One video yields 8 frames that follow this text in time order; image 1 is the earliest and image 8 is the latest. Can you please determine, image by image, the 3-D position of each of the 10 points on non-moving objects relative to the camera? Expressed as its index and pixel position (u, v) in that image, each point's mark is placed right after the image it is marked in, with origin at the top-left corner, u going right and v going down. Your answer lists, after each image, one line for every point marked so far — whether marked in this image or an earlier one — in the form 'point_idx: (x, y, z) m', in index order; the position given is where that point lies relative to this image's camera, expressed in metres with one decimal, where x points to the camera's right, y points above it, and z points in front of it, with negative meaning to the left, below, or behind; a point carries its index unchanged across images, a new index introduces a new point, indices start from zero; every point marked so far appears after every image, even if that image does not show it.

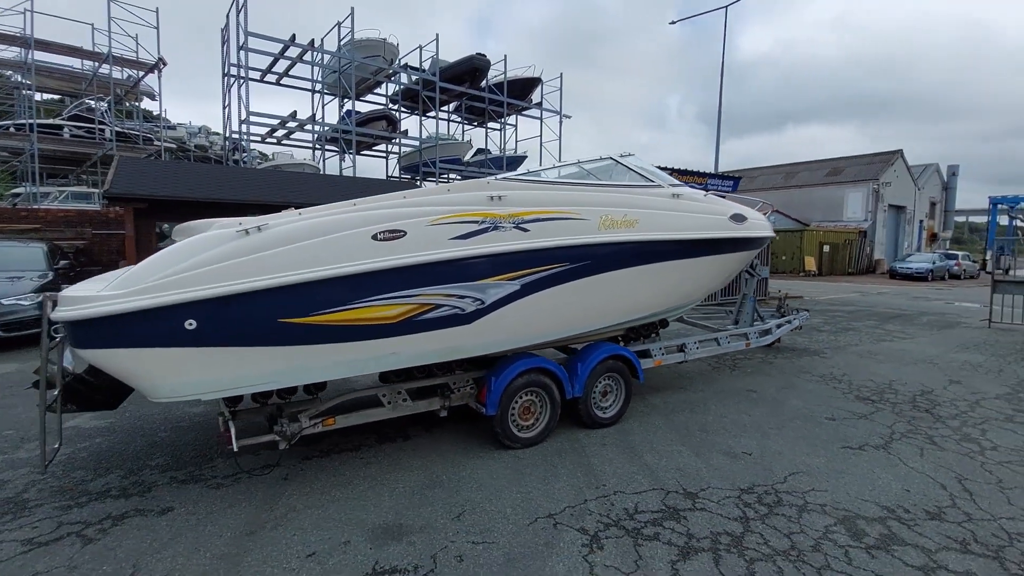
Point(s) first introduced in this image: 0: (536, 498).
0: (+0.2, -1.5, +3.6) m
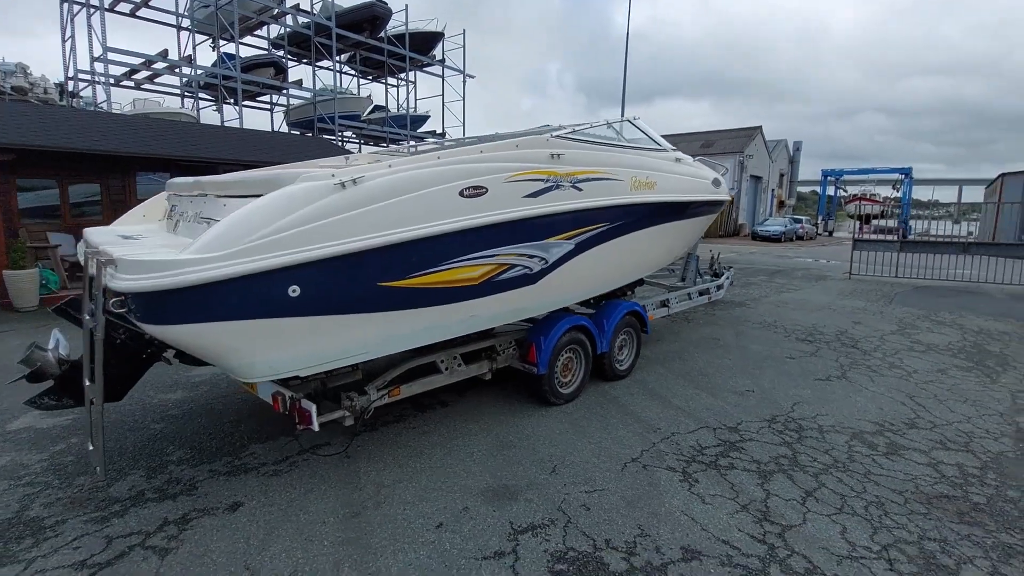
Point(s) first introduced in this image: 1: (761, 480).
0: (+0.8, -1.2, +3.8) m
1: (+1.7, -1.3, +3.4) m
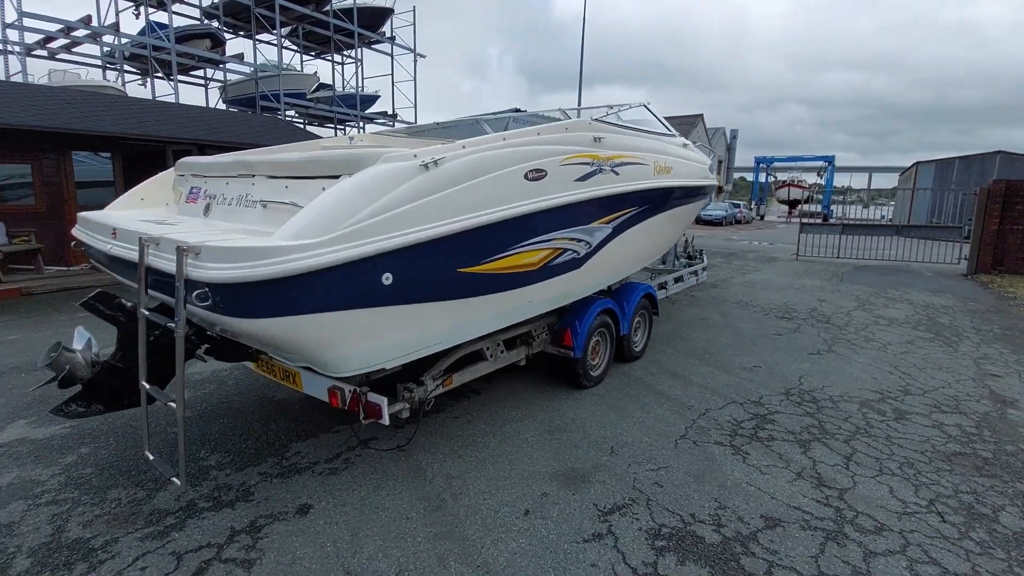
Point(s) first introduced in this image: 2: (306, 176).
0: (+1.1, -1.1, +3.9) m
1: (+2.1, -1.2, +3.6) m
2: (-1.1, +0.6, +2.6) m
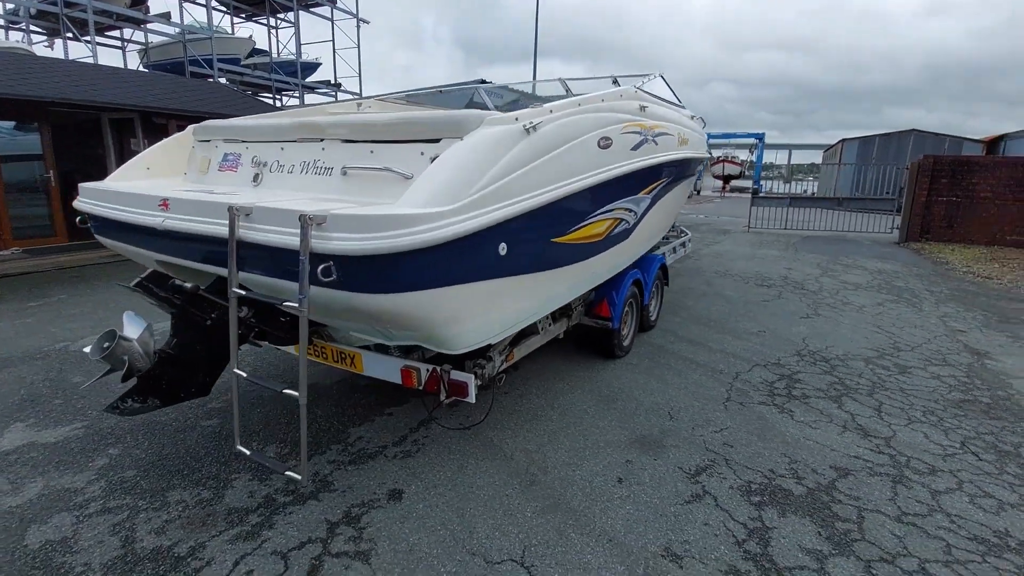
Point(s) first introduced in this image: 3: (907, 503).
0: (+1.5, -0.8, +4.0) m
1: (+2.5, -0.9, +3.8) m
2: (-0.5, +0.7, +2.4) m
3: (+2.2, -1.2, +2.7) m
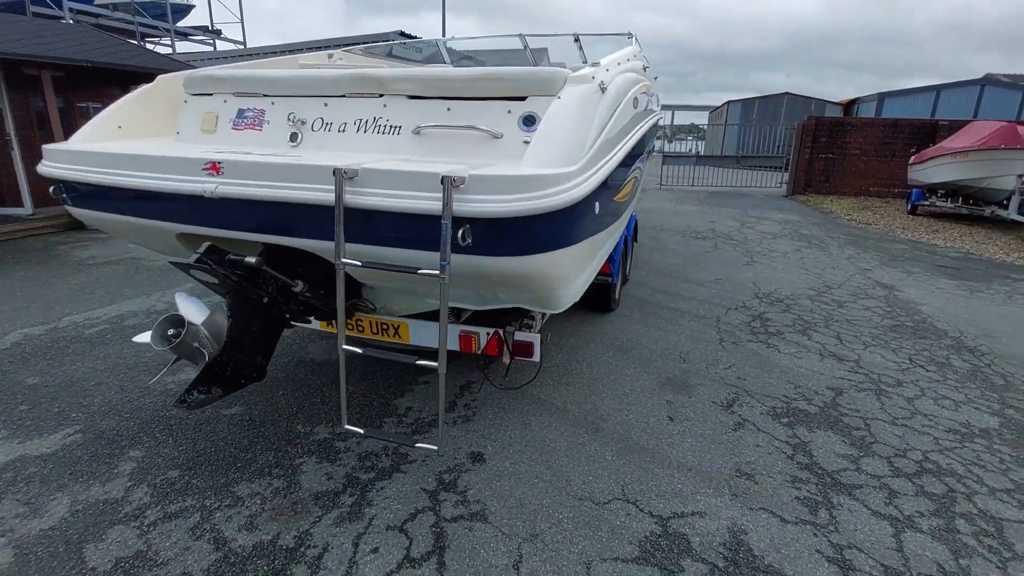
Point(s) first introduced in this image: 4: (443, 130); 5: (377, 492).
0: (+1.6, -0.4, +4.4) m
1: (+2.7, -0.4, +4.4) m
2: (-0.2, +0.9, +2.3) m
3: (+2.6, -0.8, +3.3) m
4: (-0.3, +0.7, +2.3) m
5: (-0.7, -1.0, +2.4) m
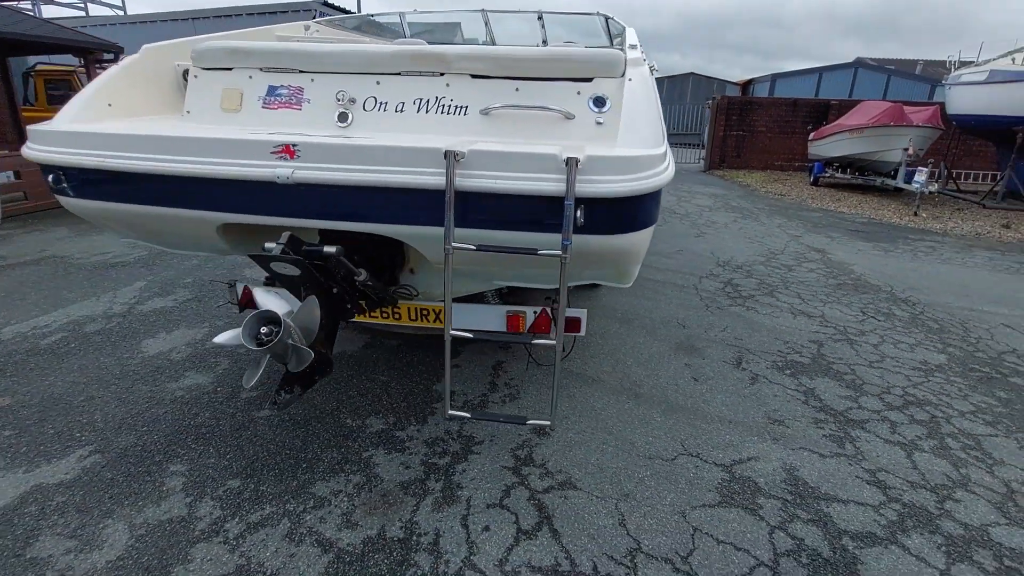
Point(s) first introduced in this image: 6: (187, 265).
0: (+1.6, -0.1, +4.7) m
1: (+2.6, -0.1, +5.0) m
2: (+0.2, +1.0, +2.3) m
3: (+2.8, -0.5, +3.8) m
4: (0.0, +0.8, +2.3) m
5: (-0.3, -0.9, +2.4) m
6: (-3.6, +0.2, +5.4) m
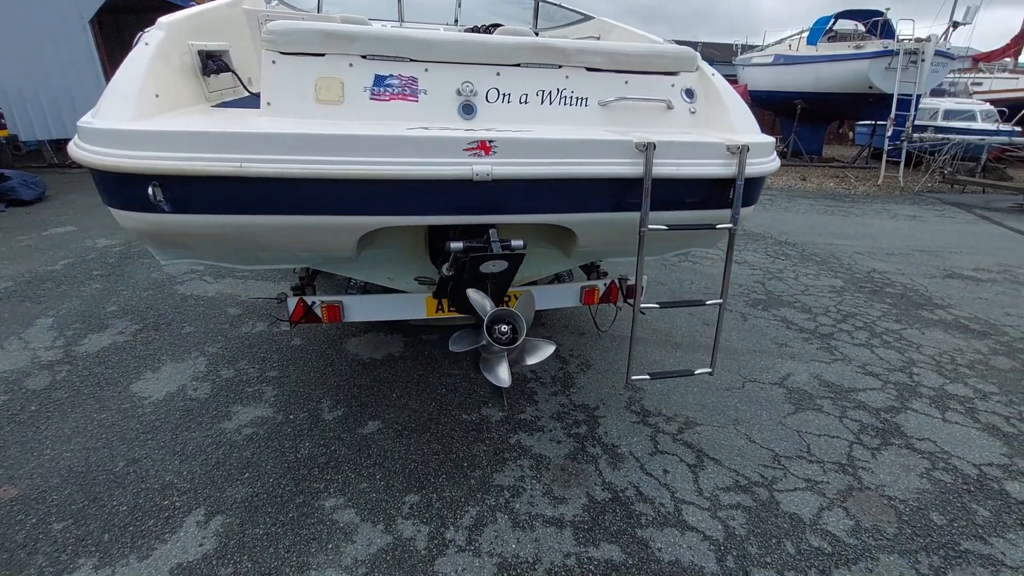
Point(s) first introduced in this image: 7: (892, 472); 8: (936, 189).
0: (+1.4, +0.3, +5.4) m
1: (+2.3, +0.4, +5.9) m
2: (+0.7, +1.2, +2.6) m
3: (+2.8, 0.0, +4.9) m
4: (+0.6, +1.0, +2.5) m
5: (+0.5, -0.8, +2.7) m
6: (-3.7, 0.0, +4.3) m
7: (+1.9, -0.9, +2.5) m
8: (+8.2, +1.9, +9.5) m
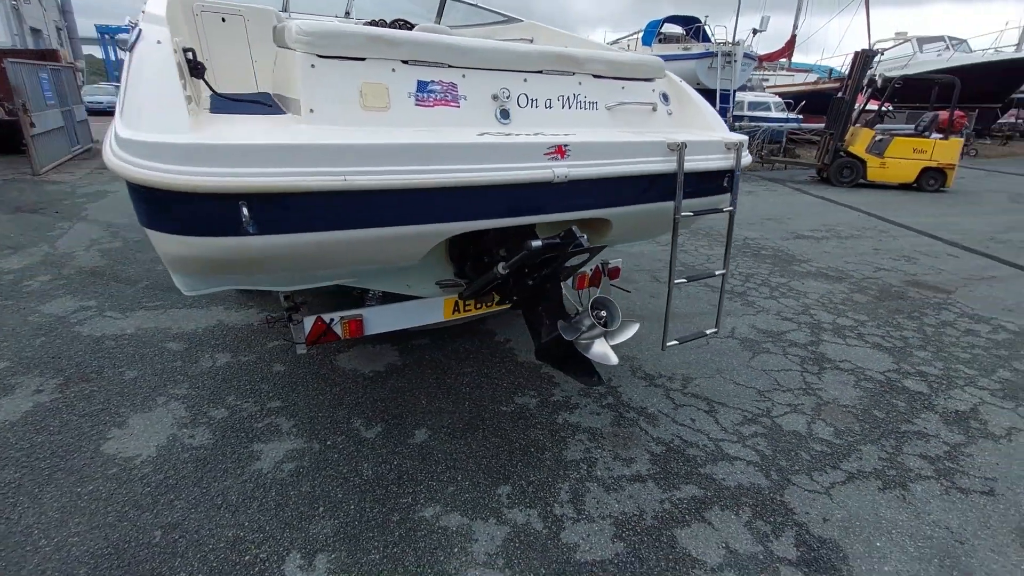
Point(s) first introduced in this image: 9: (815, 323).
0: (+0.7, +0.5, +5.9) m
1: (+1.4, +0.7, +6.6) m
2: (+0.7, +1.3, +3.0) m
3: (+2.2, +0.4, +5.8) m
4: (+0.7, +1.1, +2.9) m
5: (+0.7, -0.7, +3.0) m
6: (-3.8, -0.4, +3.4) m
7: (+2.2, -0.7, +3.3) m
8: (+5.8, +2.9, +11.7) m
9: (+2.6, -0.3, +4.2) m
